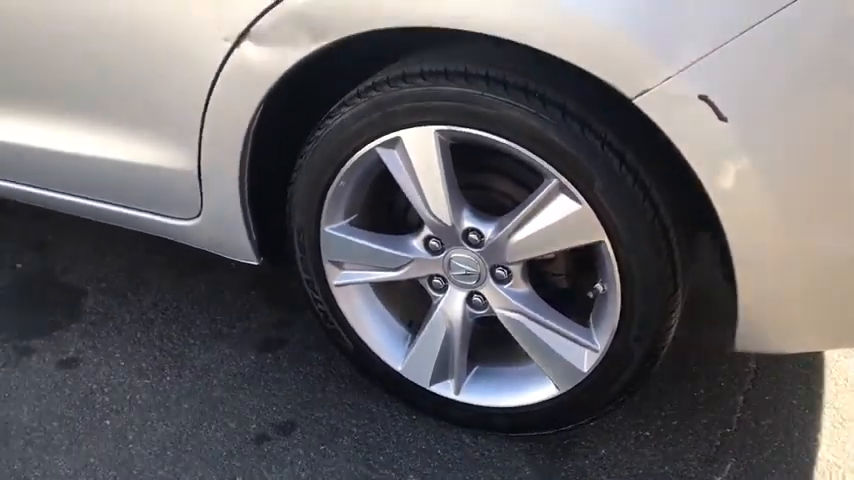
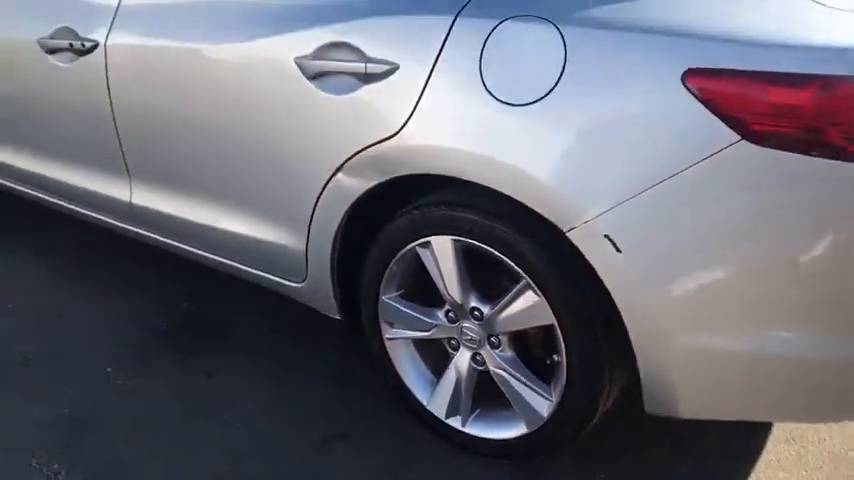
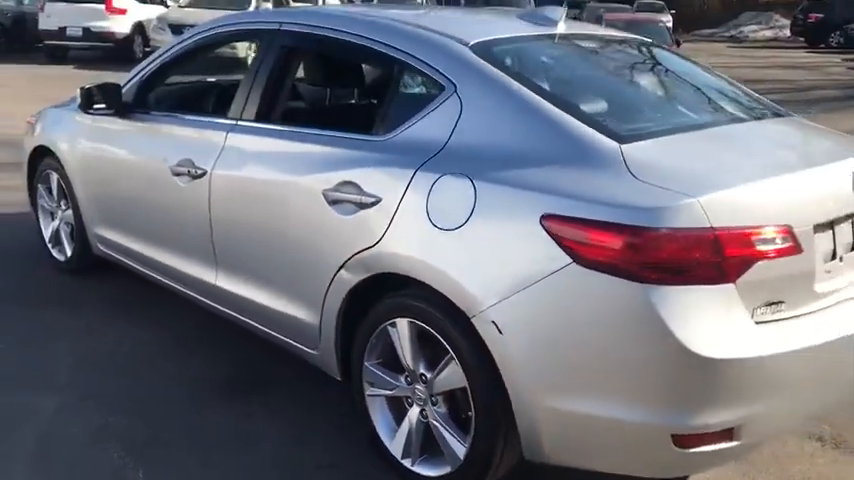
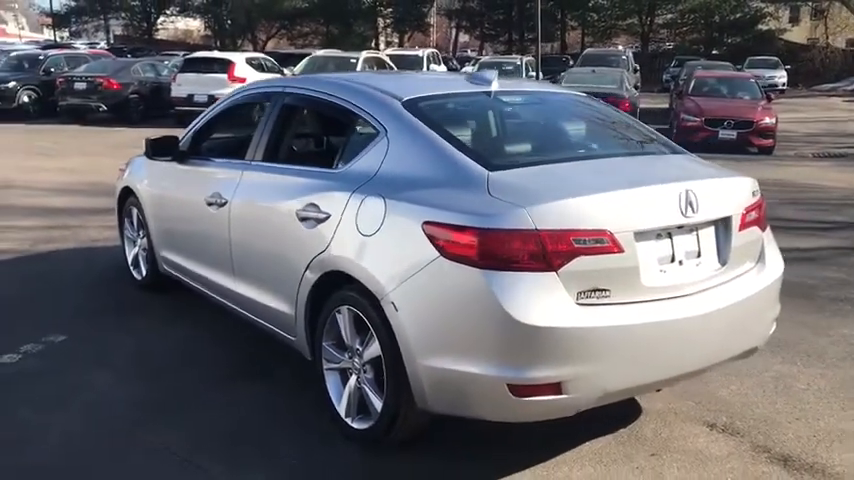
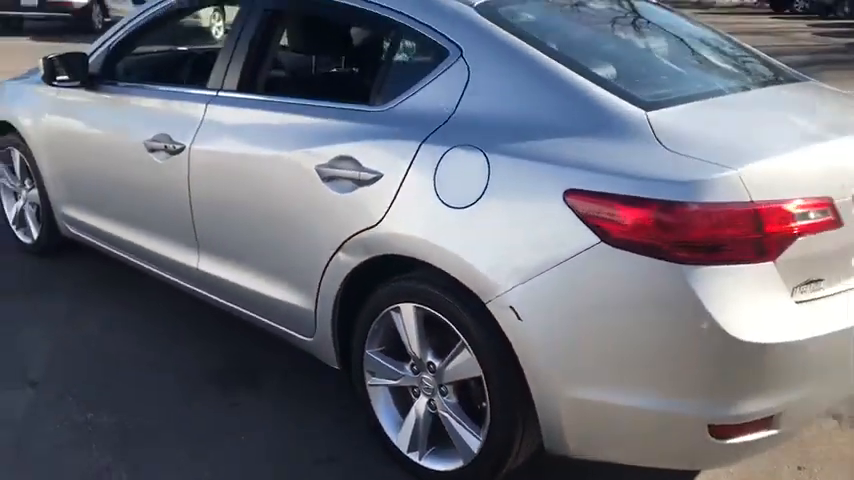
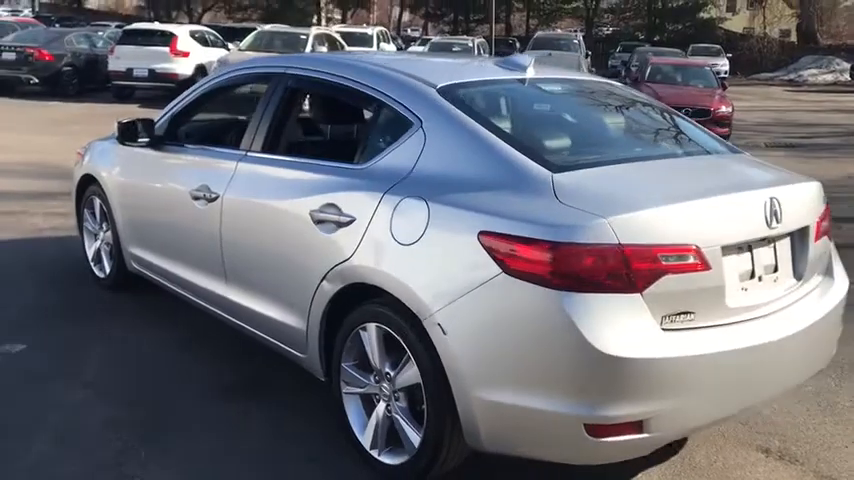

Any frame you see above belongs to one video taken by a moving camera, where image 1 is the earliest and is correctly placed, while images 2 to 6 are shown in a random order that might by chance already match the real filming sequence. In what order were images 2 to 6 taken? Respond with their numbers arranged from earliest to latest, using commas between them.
2, 5, 3, 6, 4
